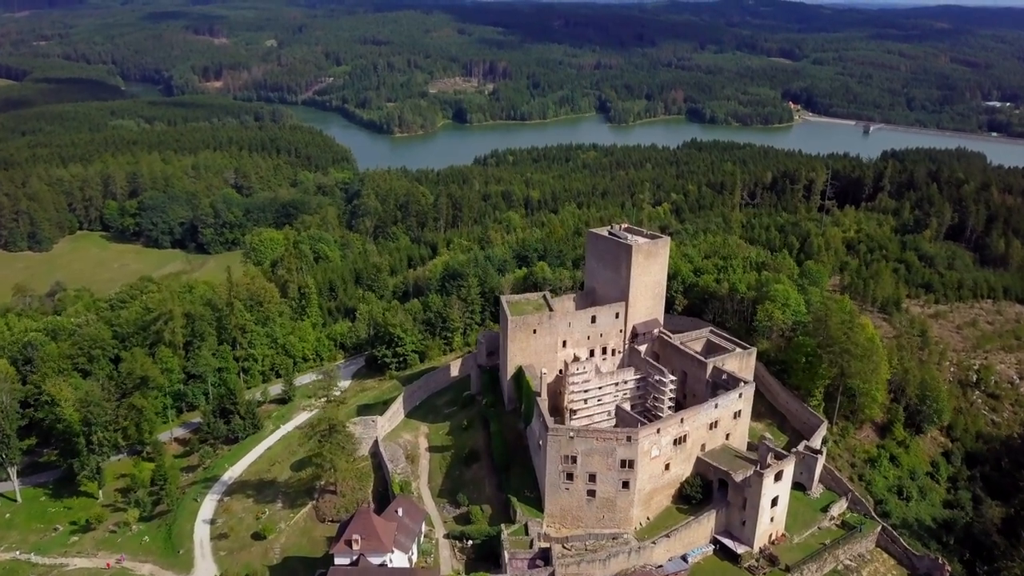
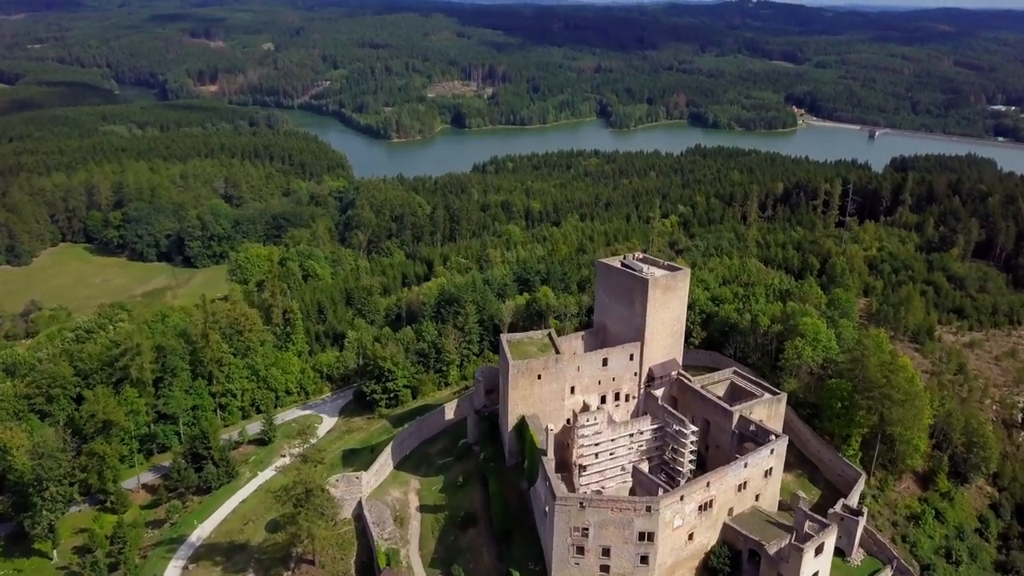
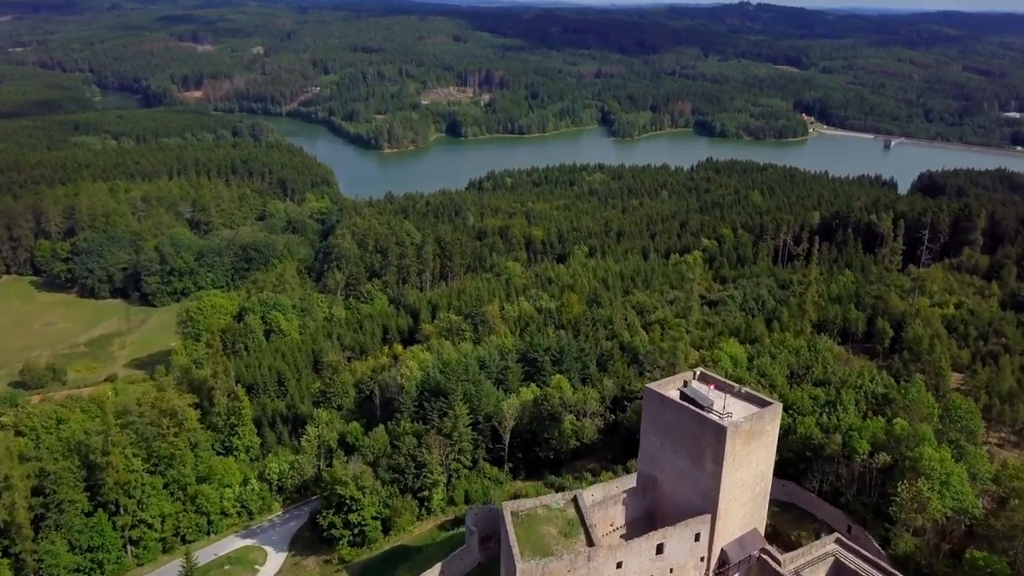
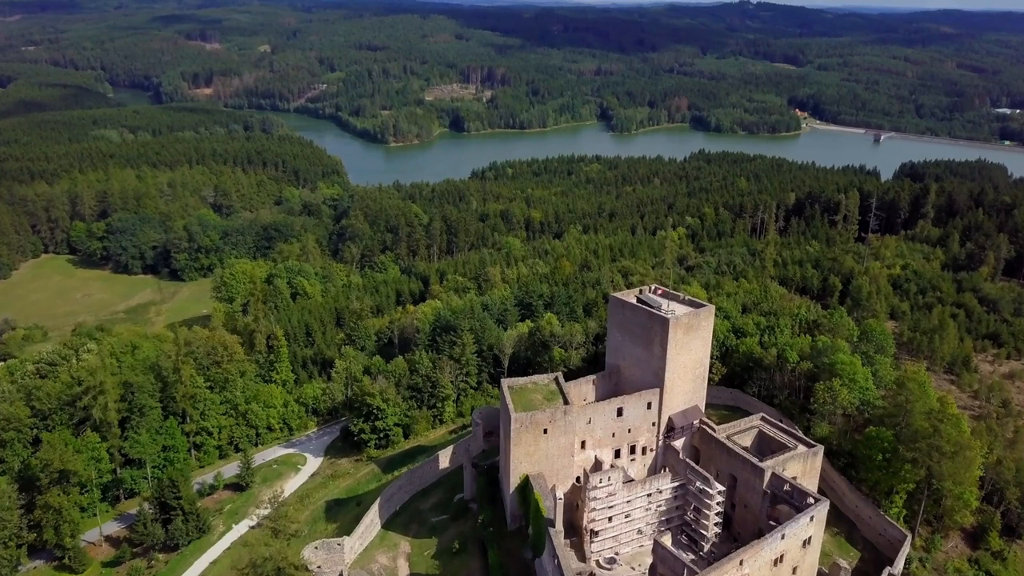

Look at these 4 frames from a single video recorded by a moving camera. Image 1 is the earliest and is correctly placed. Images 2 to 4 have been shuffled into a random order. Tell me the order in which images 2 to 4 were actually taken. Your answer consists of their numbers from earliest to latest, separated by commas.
2, 4, 3
